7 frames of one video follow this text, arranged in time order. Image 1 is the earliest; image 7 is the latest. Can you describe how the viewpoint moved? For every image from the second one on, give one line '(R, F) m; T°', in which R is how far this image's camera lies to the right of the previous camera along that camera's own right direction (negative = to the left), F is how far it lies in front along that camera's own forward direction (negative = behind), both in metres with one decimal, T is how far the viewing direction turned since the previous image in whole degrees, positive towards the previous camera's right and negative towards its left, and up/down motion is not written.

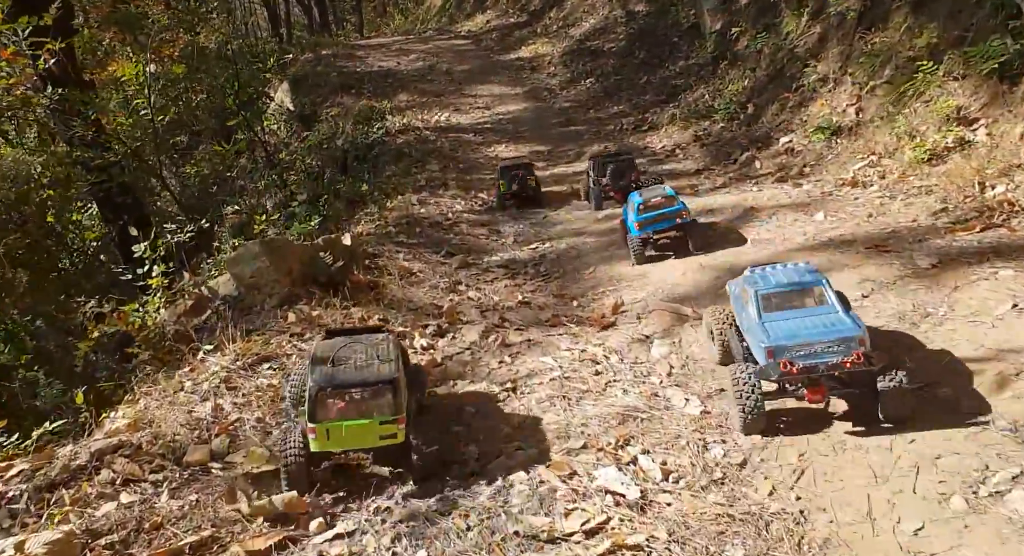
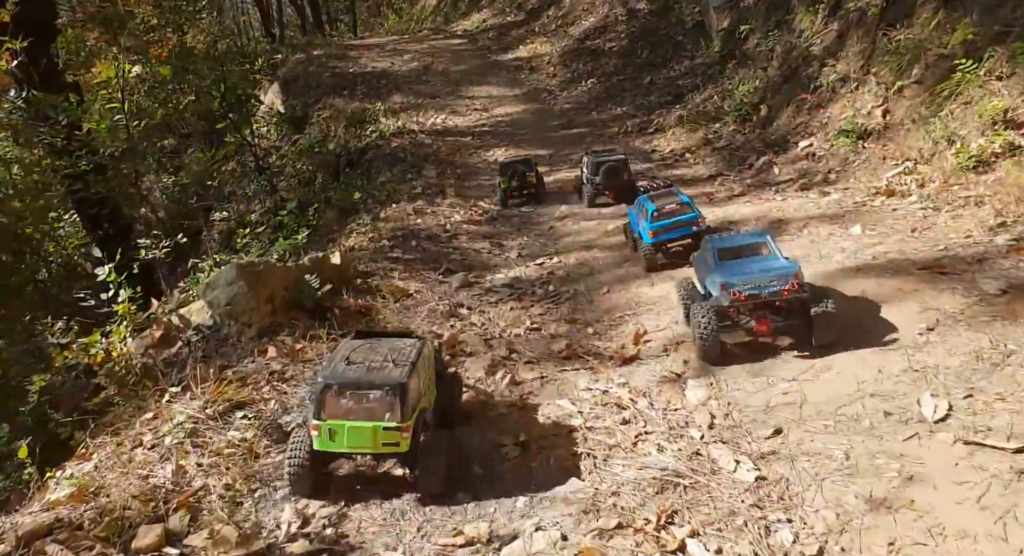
(-0.1, +1.0) m; 0°
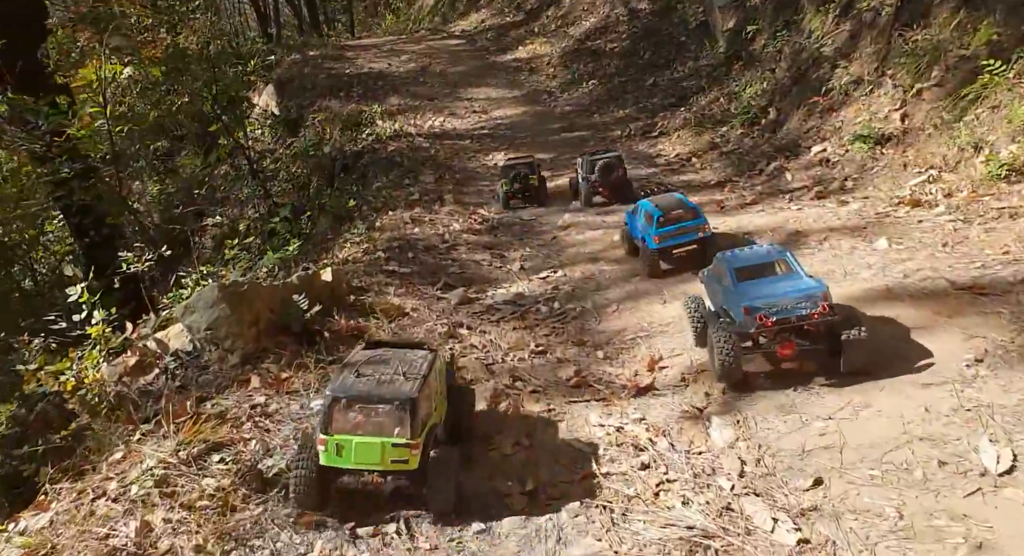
(0.0, +0.6) m; 0°
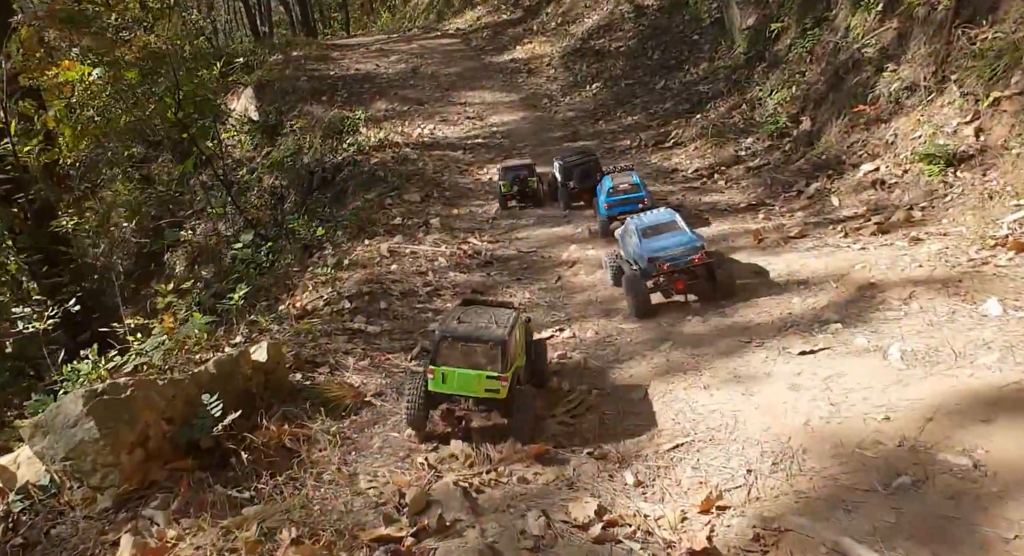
(0.0, +2.3) m; 0°
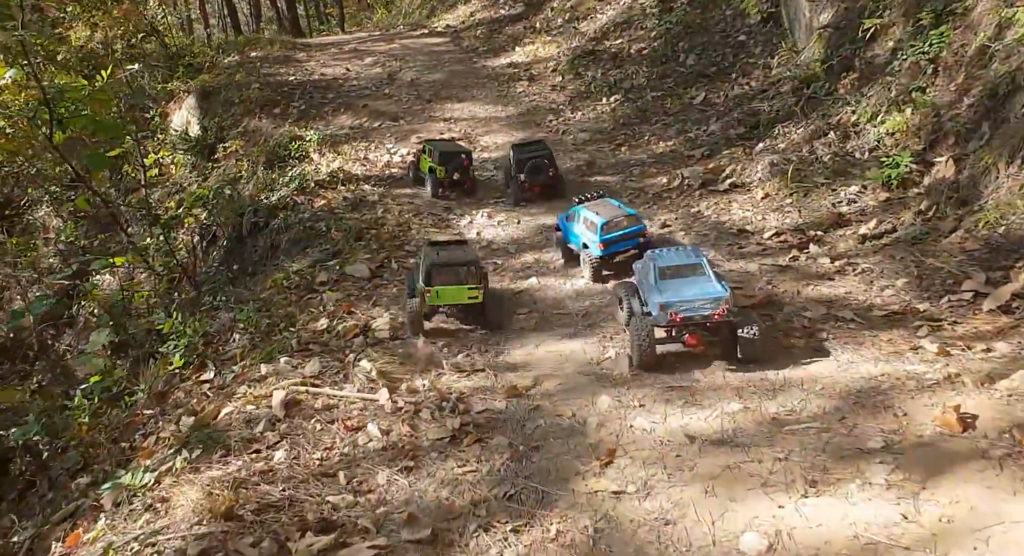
(+0.1, +5.5) m; 0°
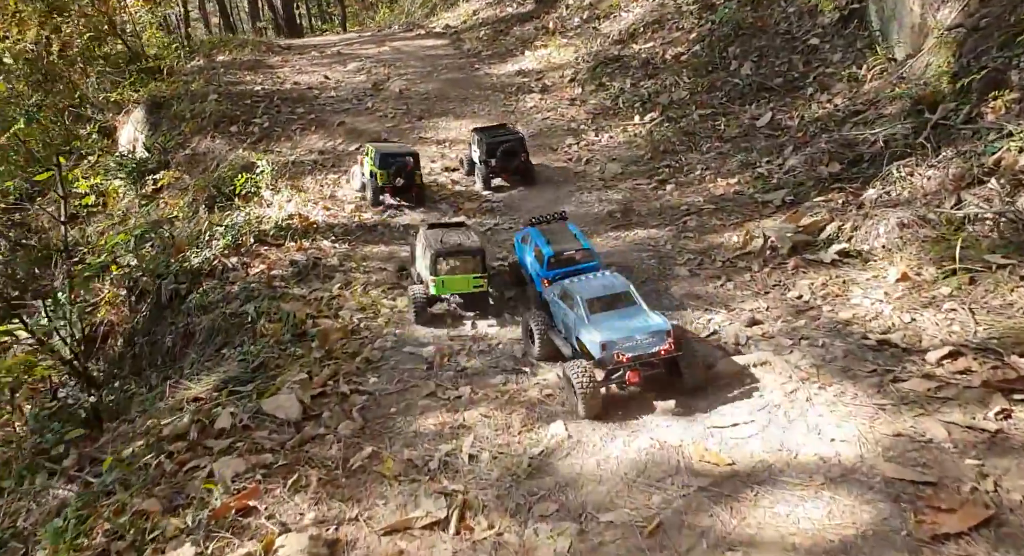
(-0.1, +4.3) m; 0°
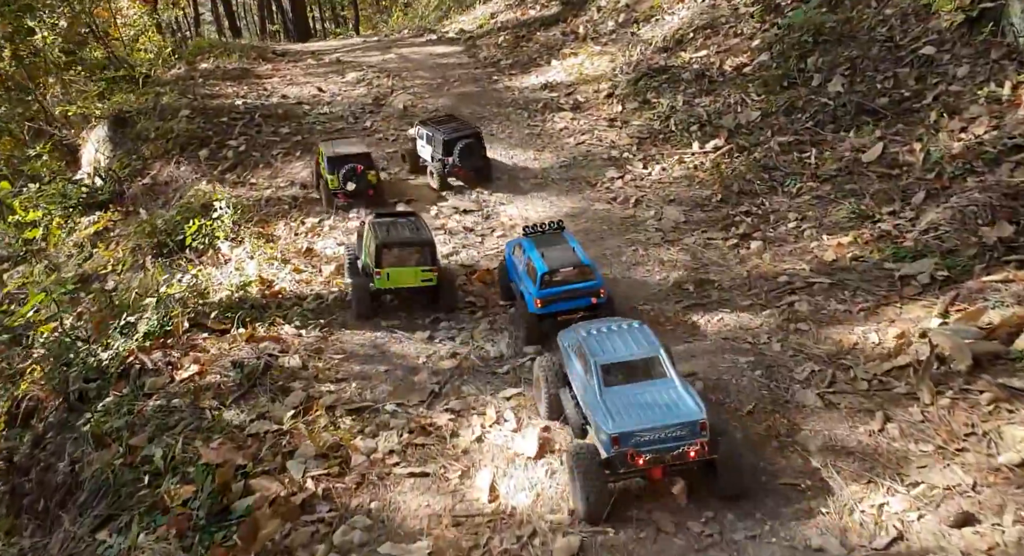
(-0.2, +3.4) m; -1°
